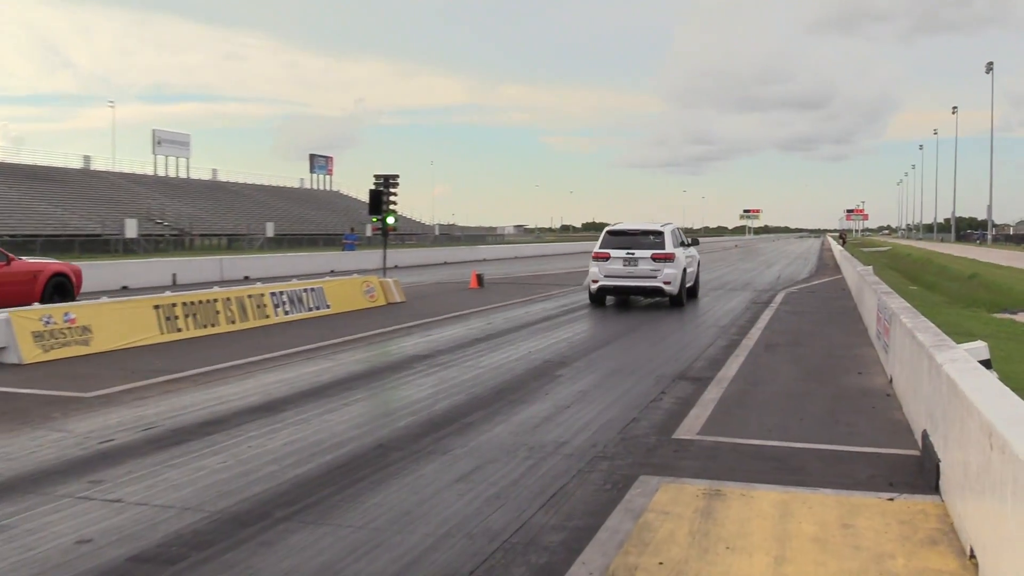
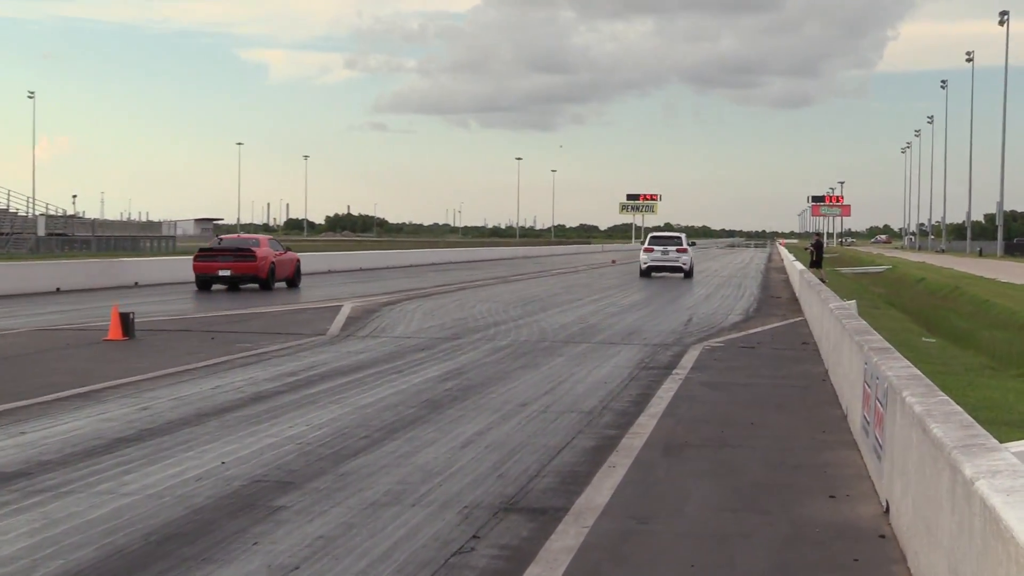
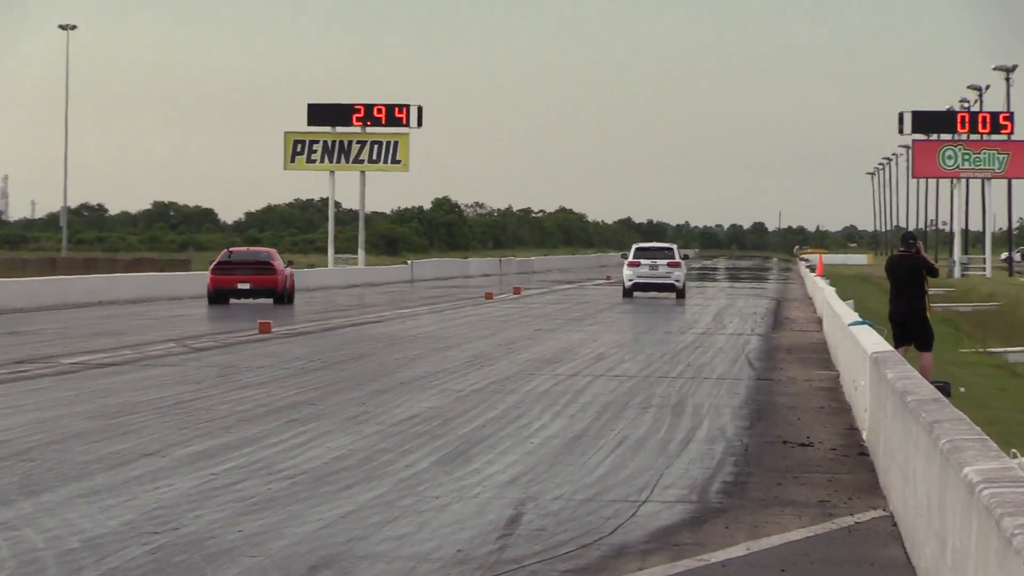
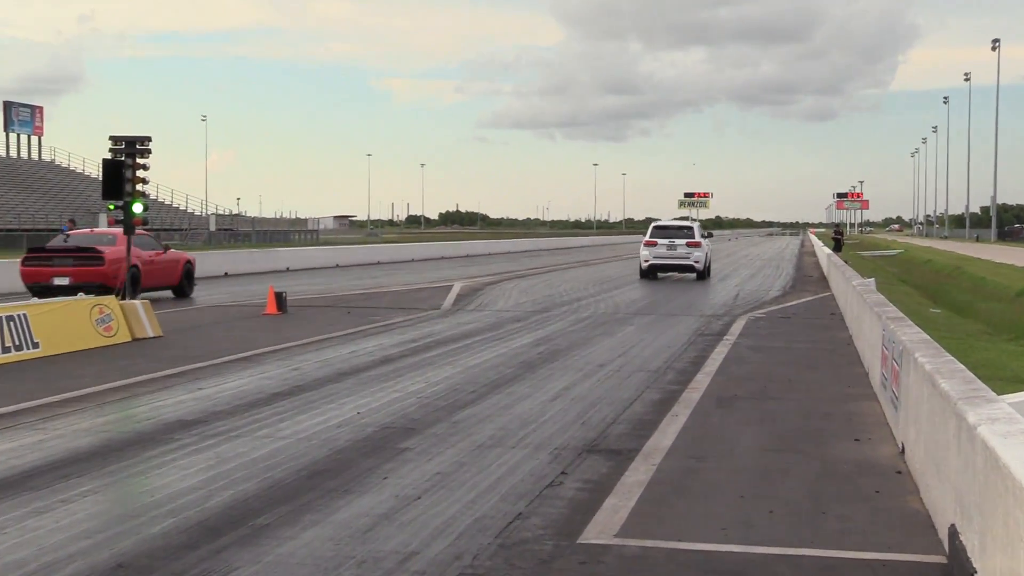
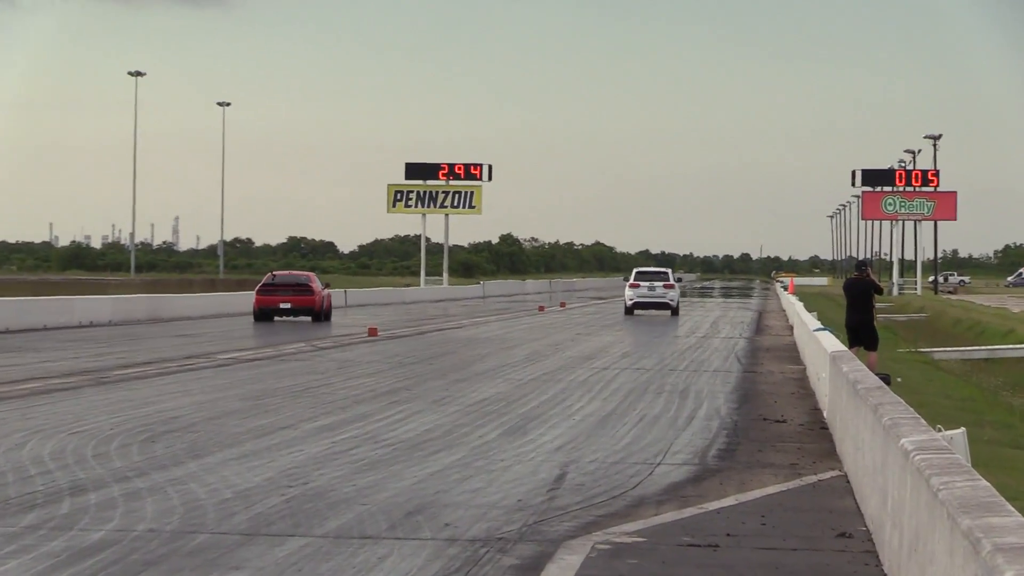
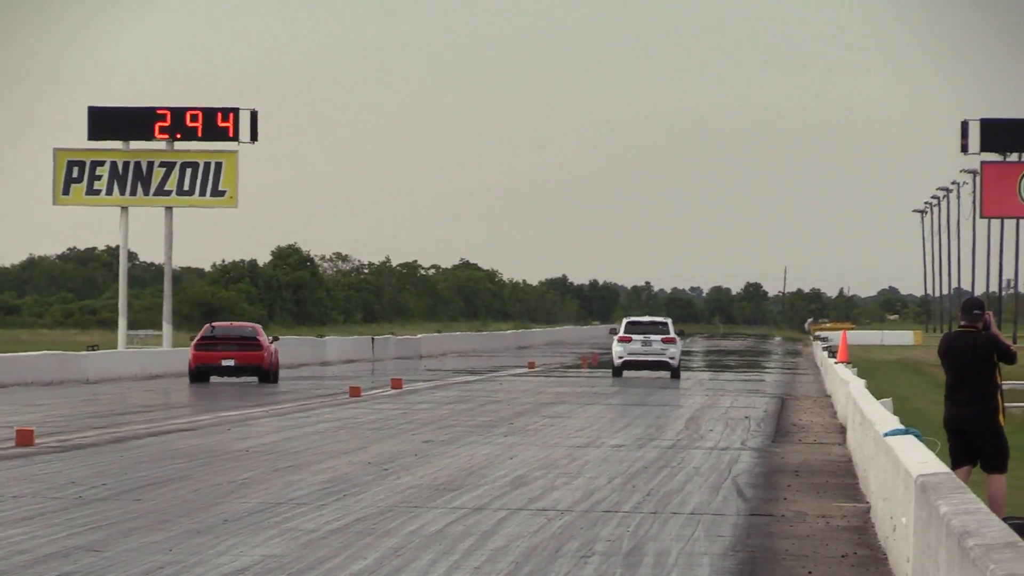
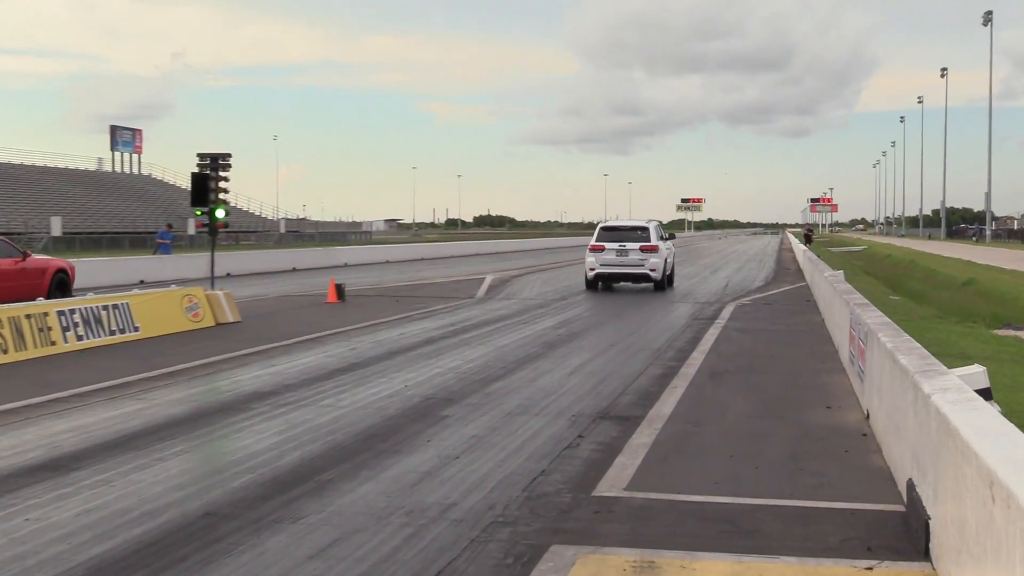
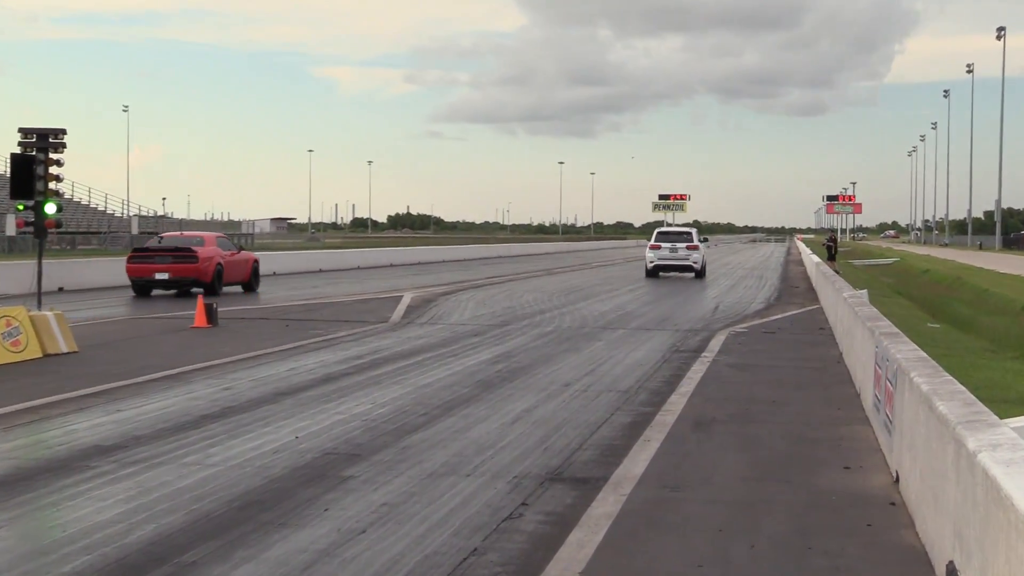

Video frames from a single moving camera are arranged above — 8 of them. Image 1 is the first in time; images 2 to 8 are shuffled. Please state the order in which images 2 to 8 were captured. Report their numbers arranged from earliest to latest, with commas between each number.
7, 4, 8, 2, 5, 3, 6
